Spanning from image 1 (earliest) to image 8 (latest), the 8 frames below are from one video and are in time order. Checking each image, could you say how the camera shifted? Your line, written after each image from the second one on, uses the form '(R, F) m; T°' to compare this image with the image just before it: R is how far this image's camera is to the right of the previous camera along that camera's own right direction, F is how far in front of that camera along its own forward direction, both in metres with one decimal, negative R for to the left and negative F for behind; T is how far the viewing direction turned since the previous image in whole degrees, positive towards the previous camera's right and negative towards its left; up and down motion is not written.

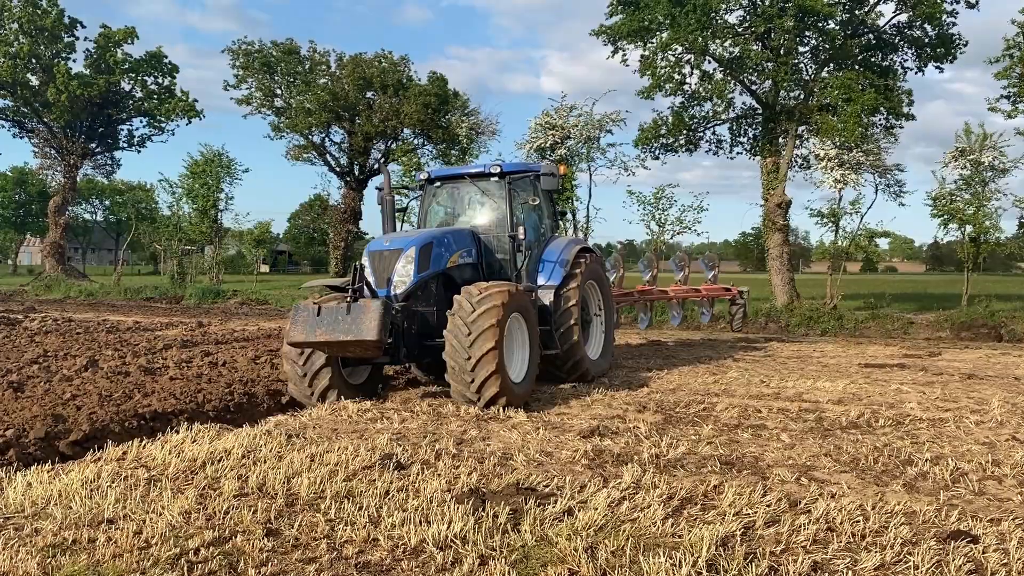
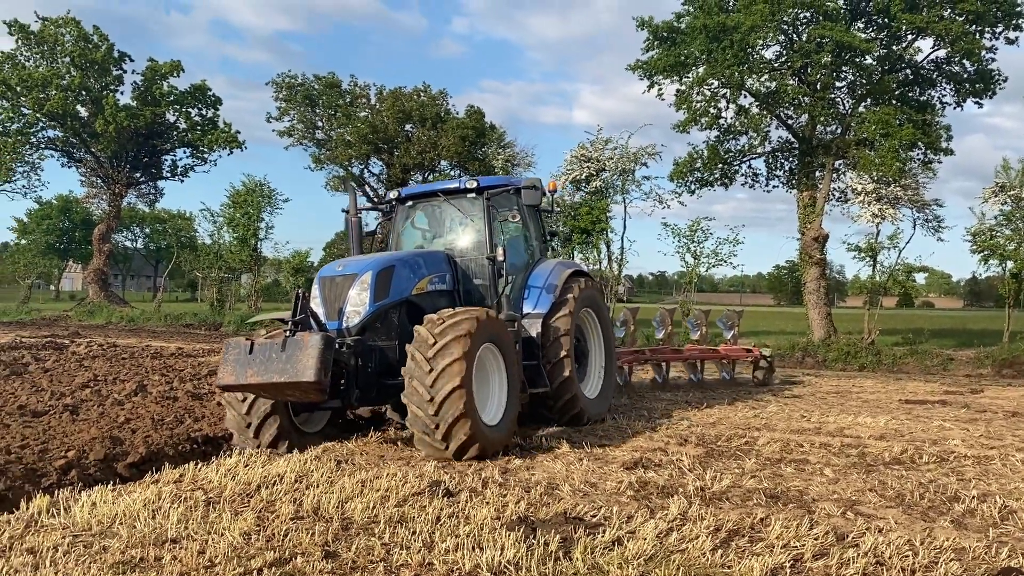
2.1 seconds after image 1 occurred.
(-0.1, -0.1) m; -2°
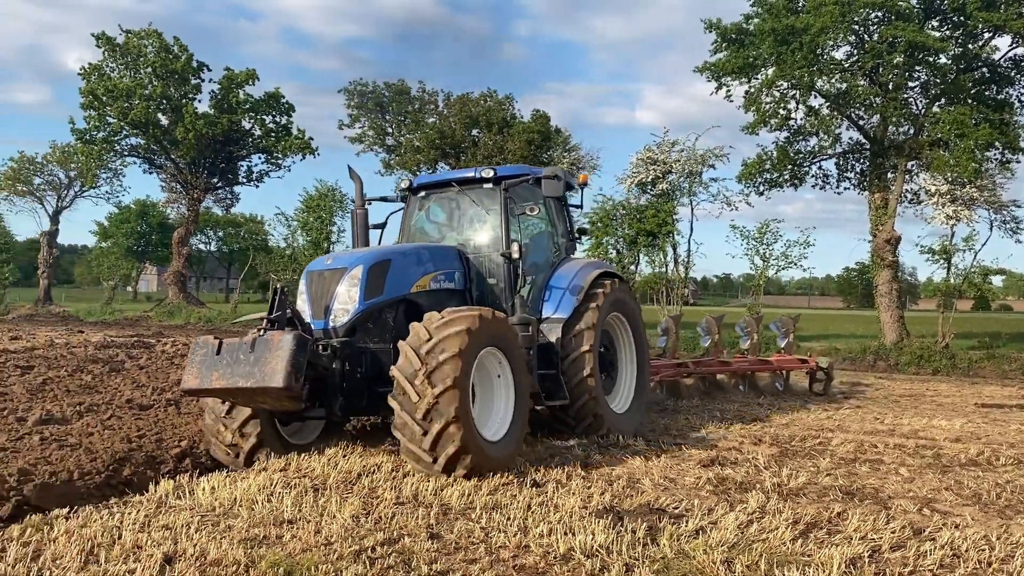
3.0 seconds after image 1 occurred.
(-0.1, -0.3) m; -4°
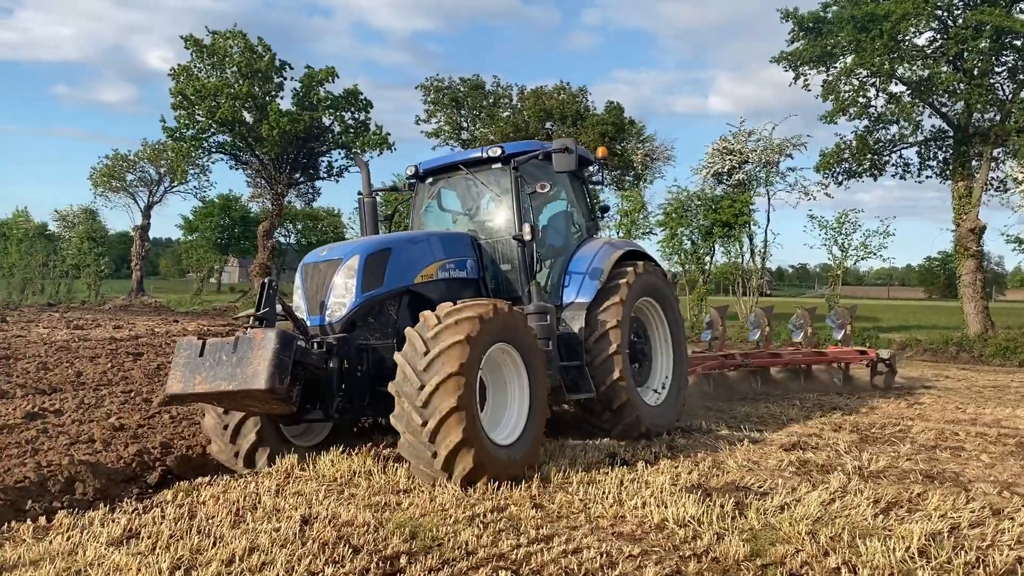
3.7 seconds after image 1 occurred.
(-0.1, -0.3) m; -5°
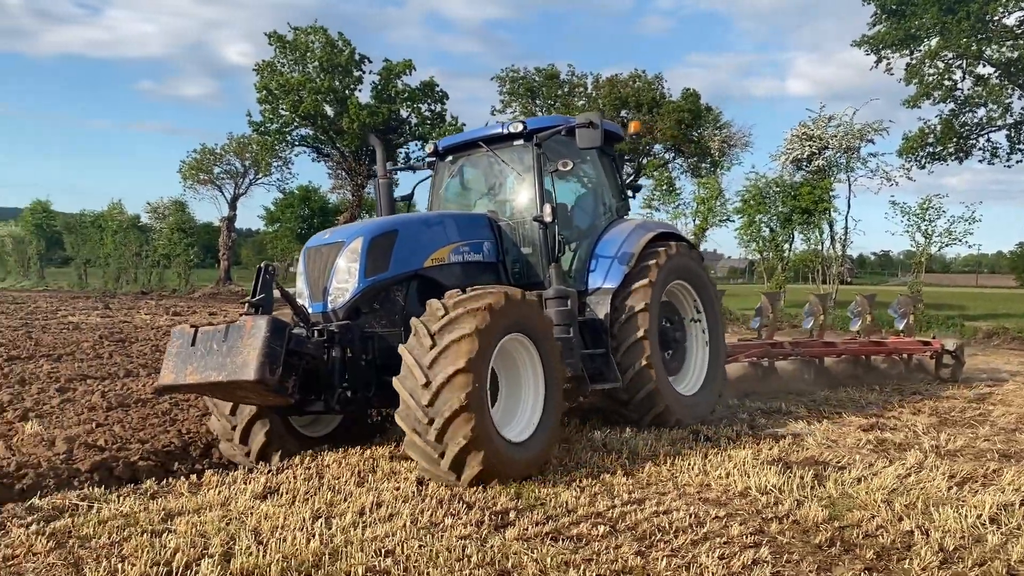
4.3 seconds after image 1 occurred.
(-0.1, -0.4) m; -5°
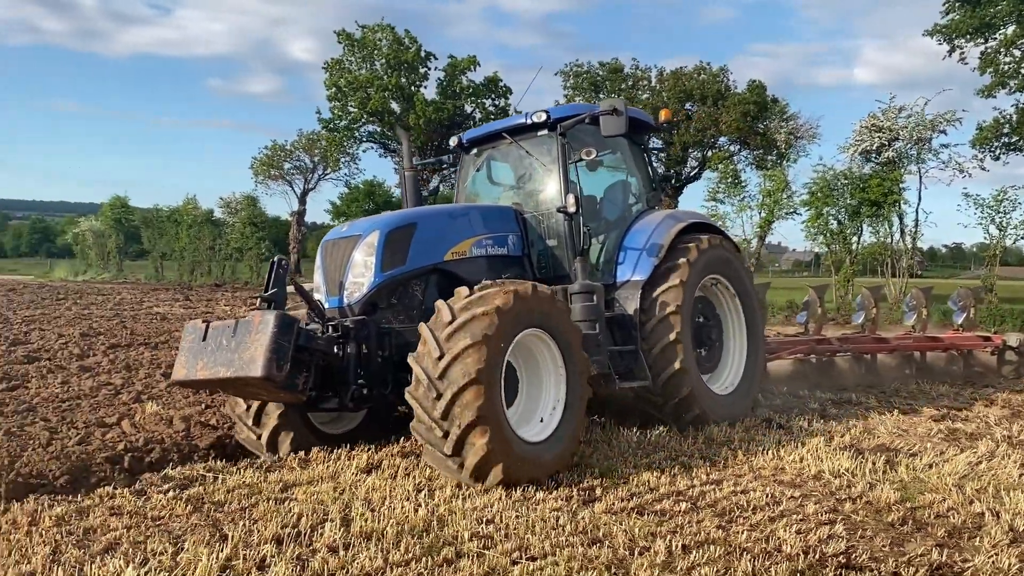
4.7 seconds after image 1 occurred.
(-0.1, -0.3) m; -4°
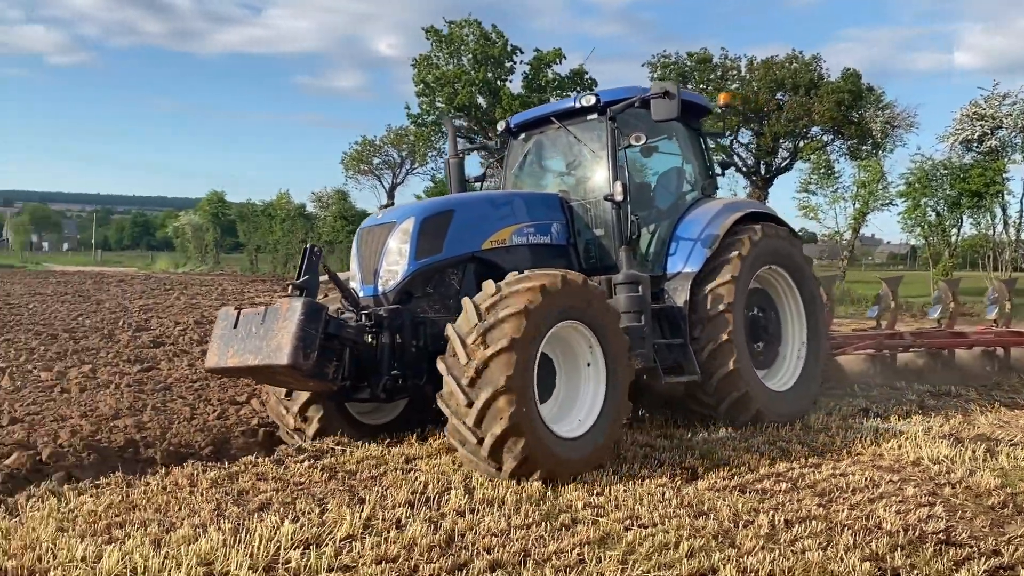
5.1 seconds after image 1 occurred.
(-0.1, -0.3) m; -5°
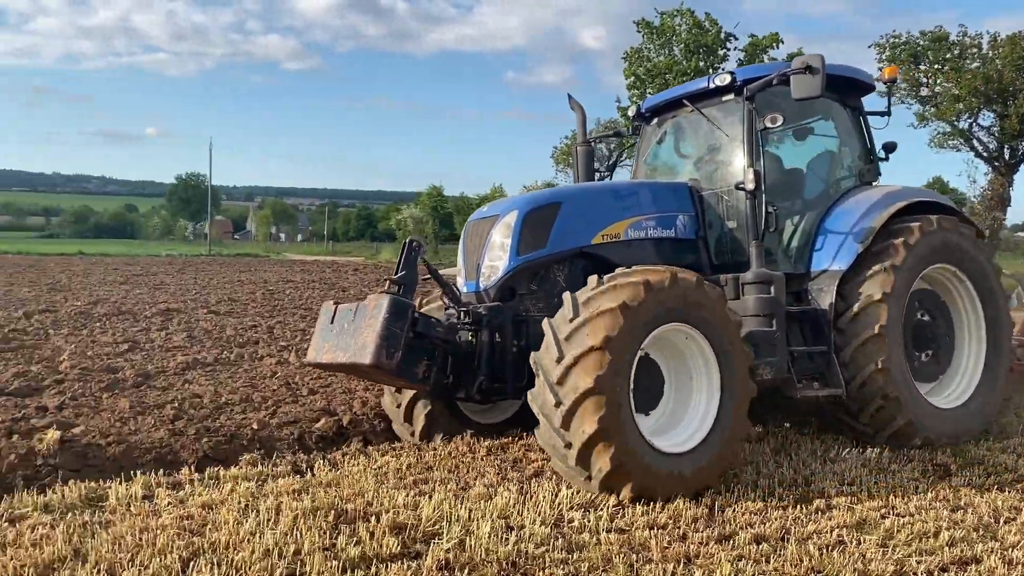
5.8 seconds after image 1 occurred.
(-0.2, -0.4) m; -13°
